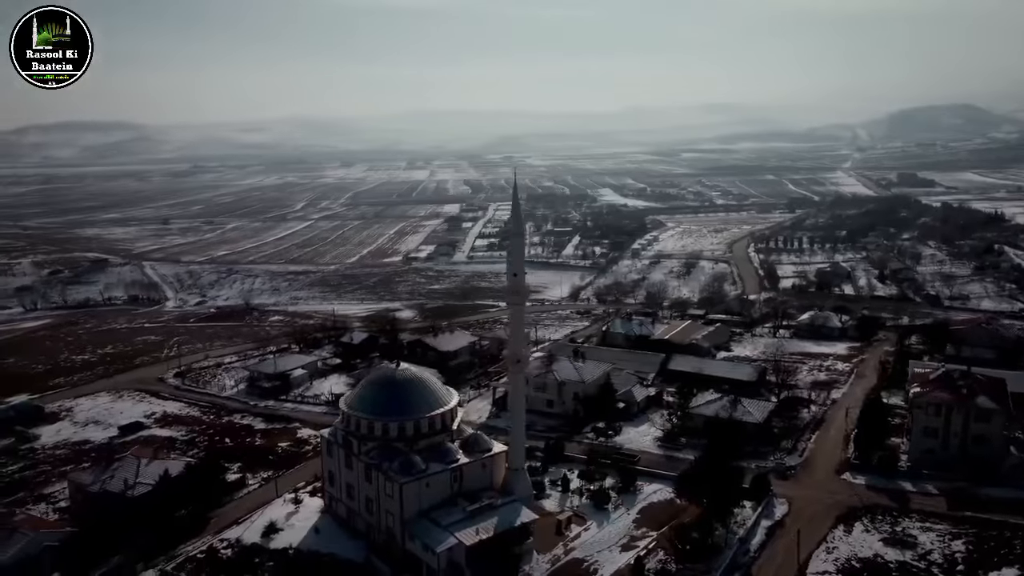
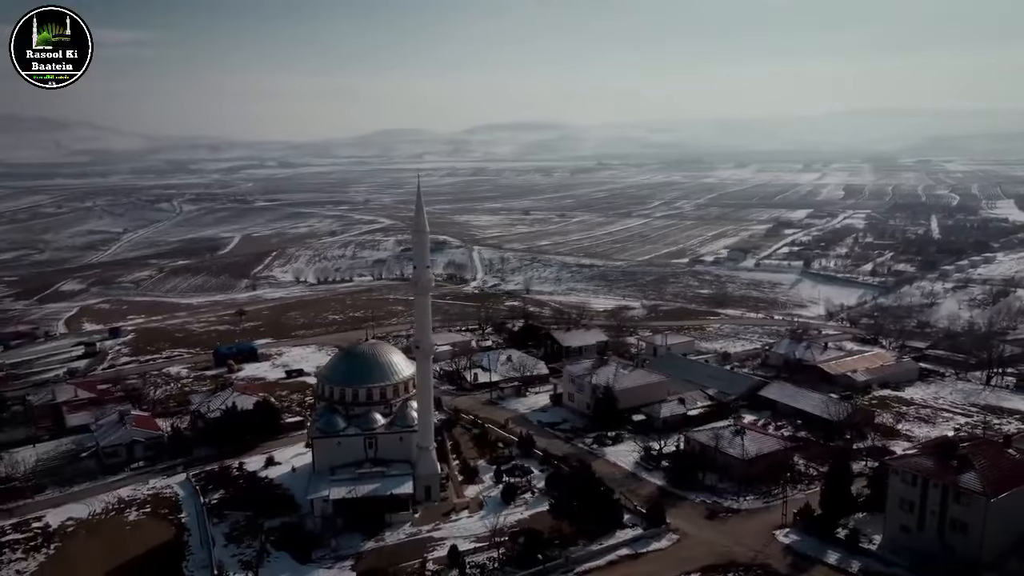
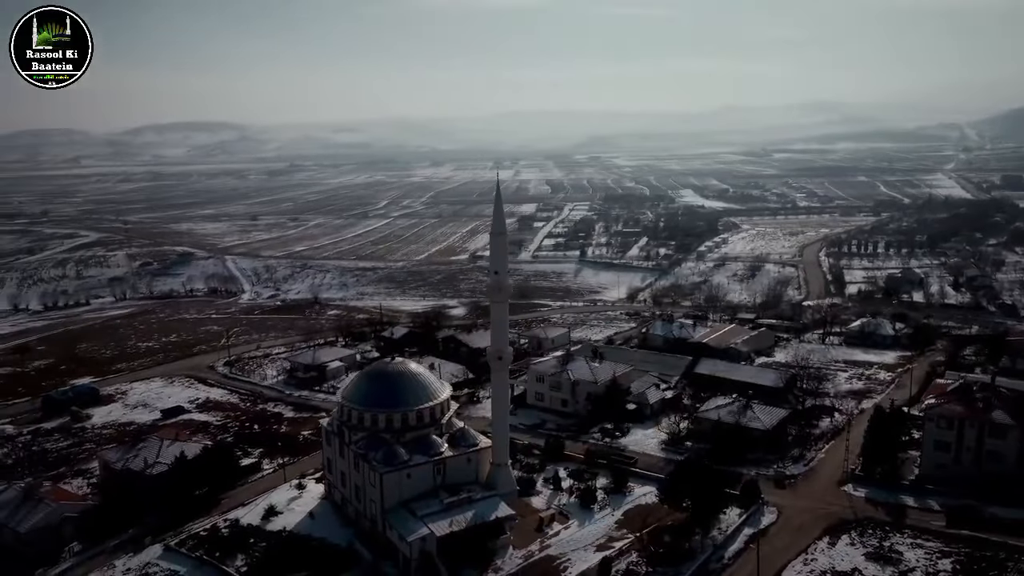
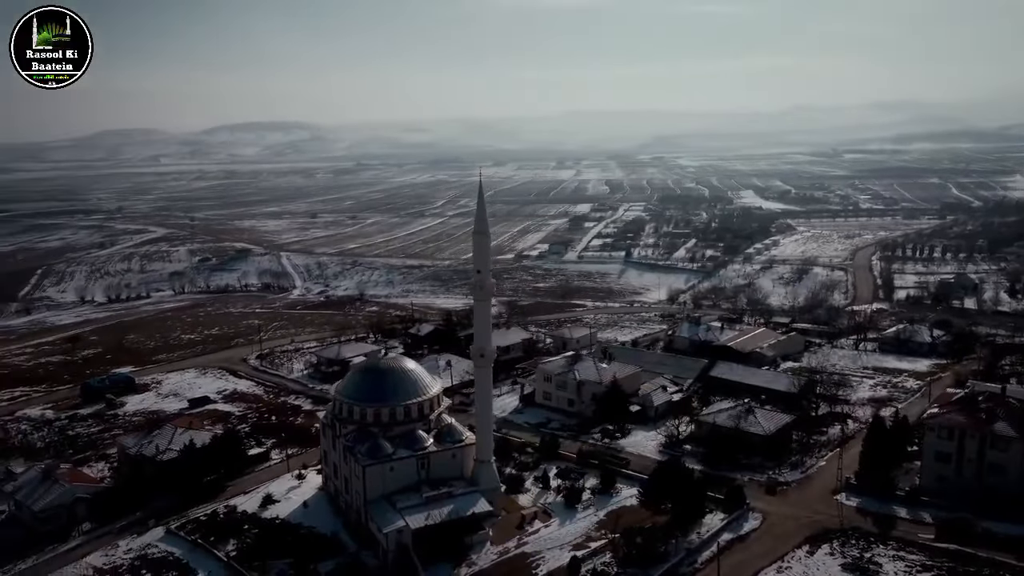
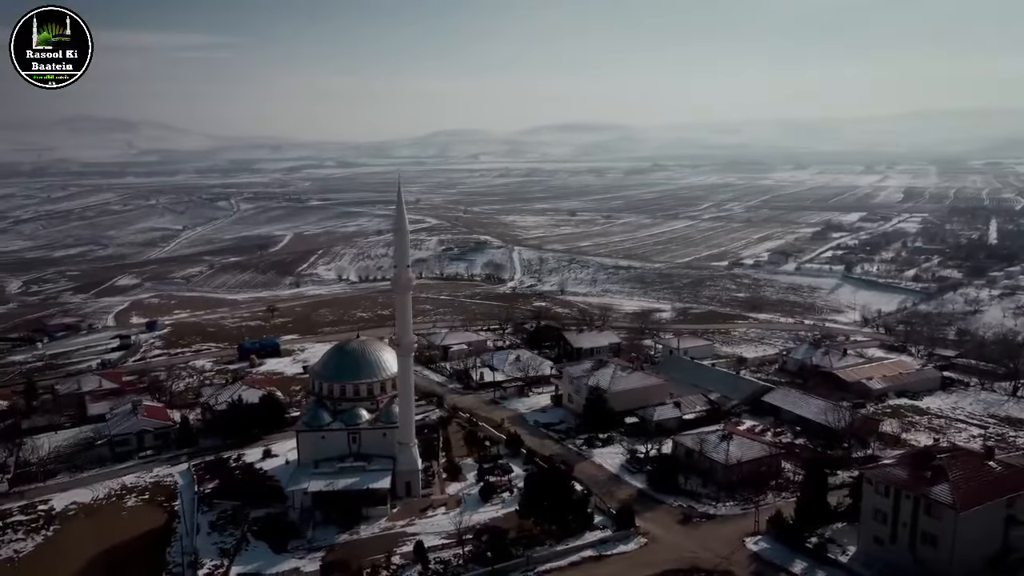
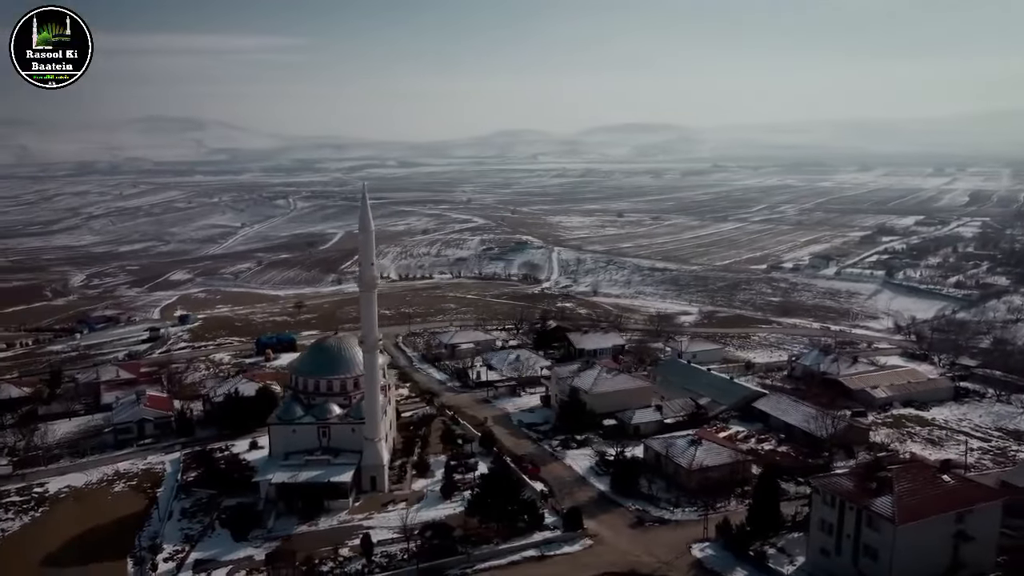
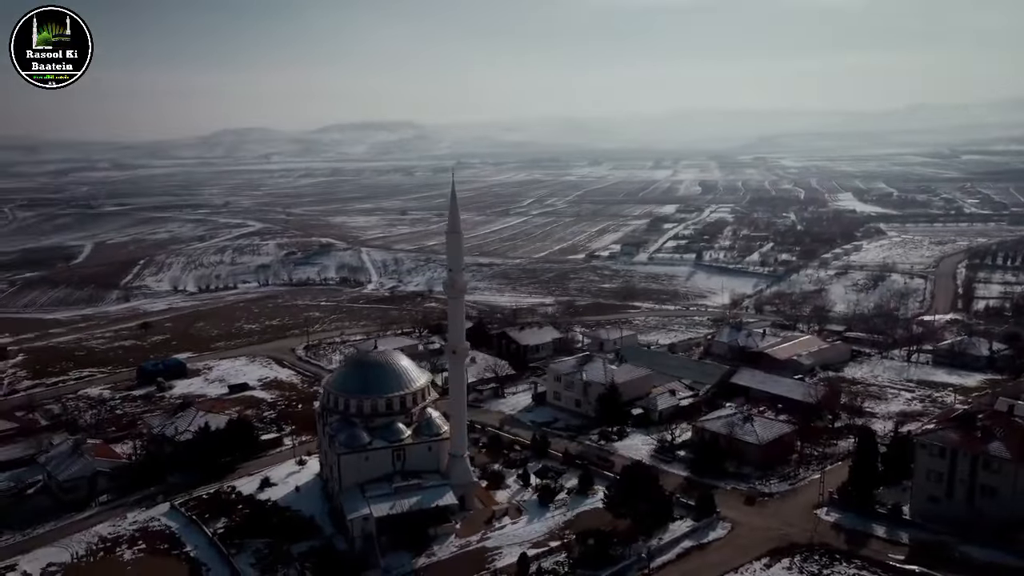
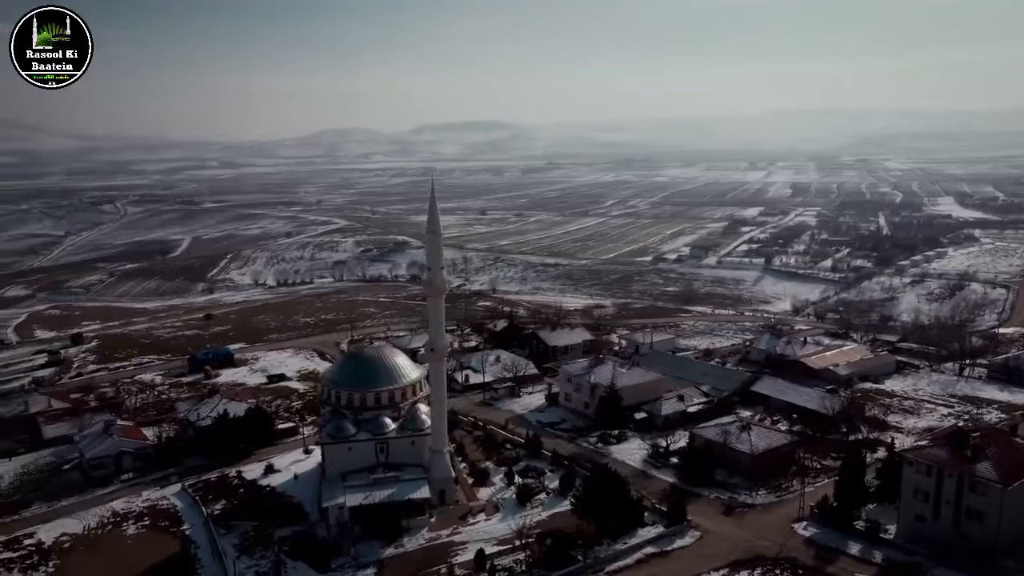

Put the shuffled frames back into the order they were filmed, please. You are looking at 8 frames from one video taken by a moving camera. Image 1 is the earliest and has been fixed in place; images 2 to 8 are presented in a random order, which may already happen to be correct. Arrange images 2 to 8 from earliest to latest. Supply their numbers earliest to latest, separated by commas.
3, 4, 7, 8, 2, 5, 6
